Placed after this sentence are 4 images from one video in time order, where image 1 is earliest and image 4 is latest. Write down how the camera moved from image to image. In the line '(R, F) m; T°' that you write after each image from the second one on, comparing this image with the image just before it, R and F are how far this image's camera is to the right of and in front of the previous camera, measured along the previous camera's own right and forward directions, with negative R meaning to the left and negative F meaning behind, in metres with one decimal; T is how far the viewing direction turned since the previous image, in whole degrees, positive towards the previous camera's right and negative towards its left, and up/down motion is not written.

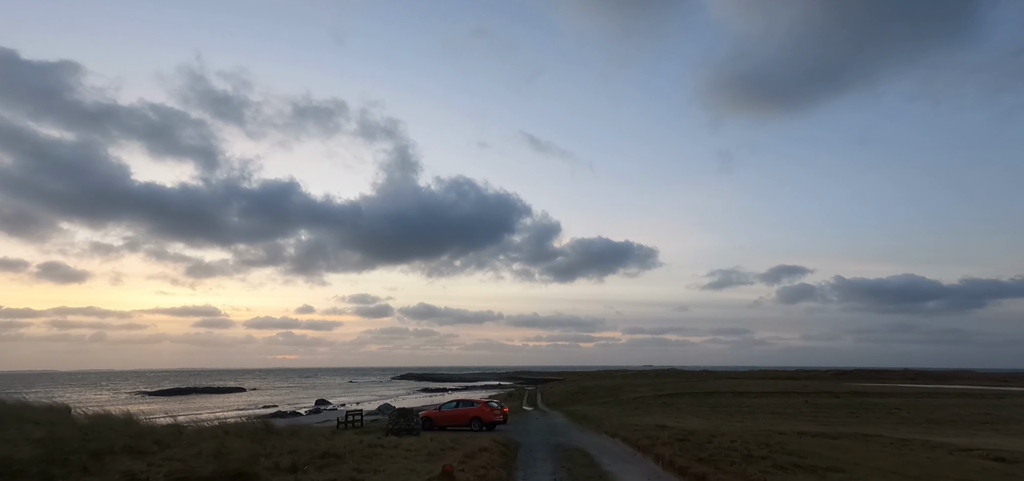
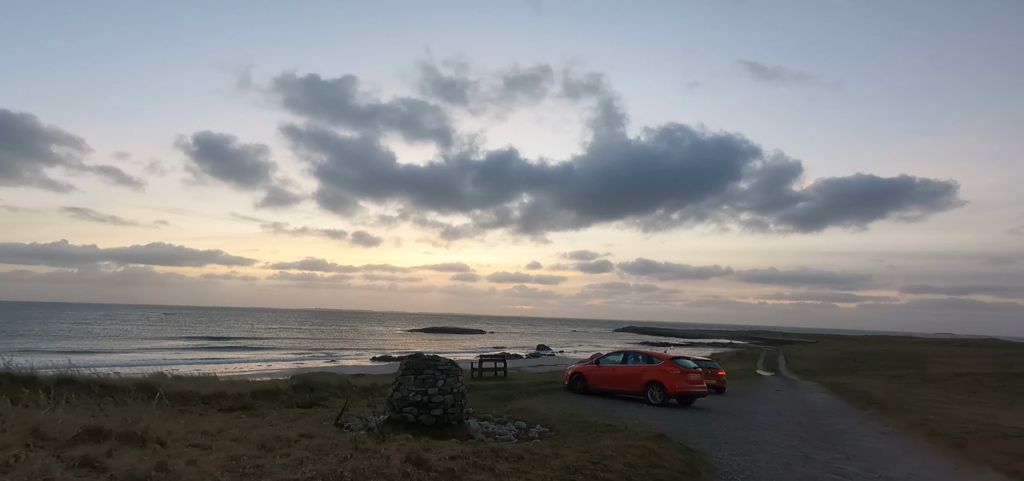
(+0.8, +13.4) m; -24°
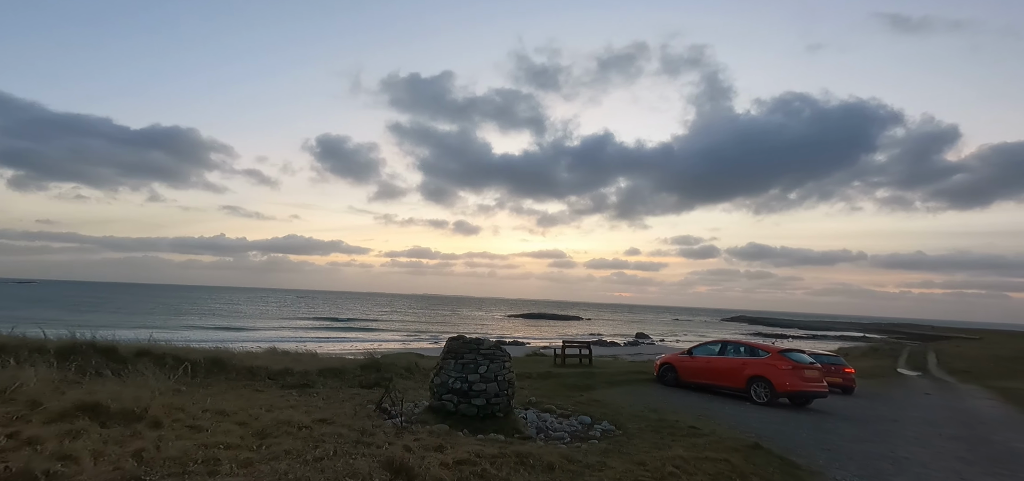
(+0.7, +1.4) m; -11°
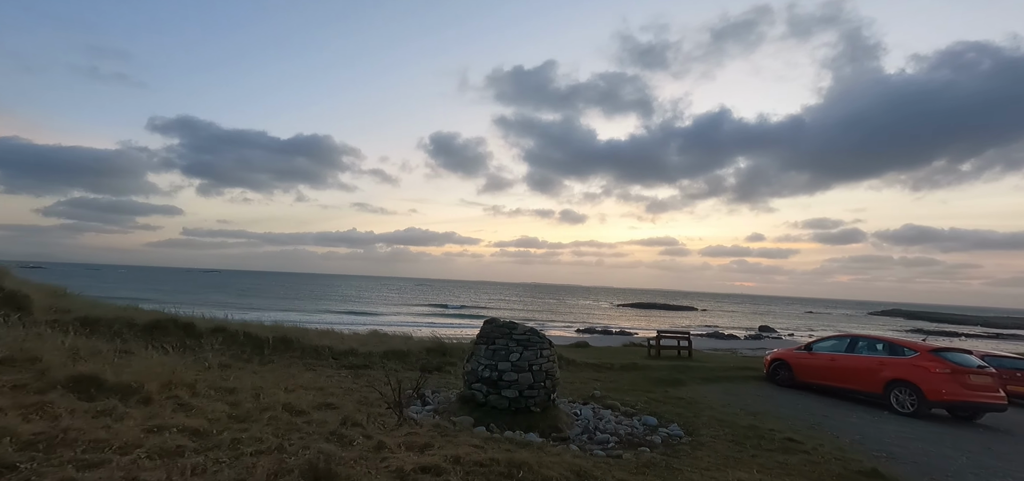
(+1.0, +1.2) m; -12°
